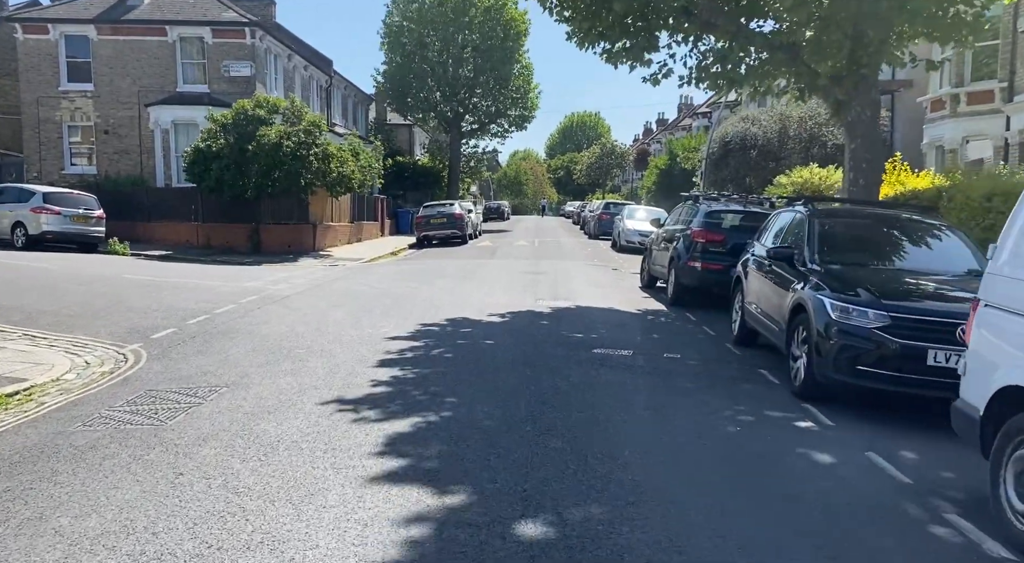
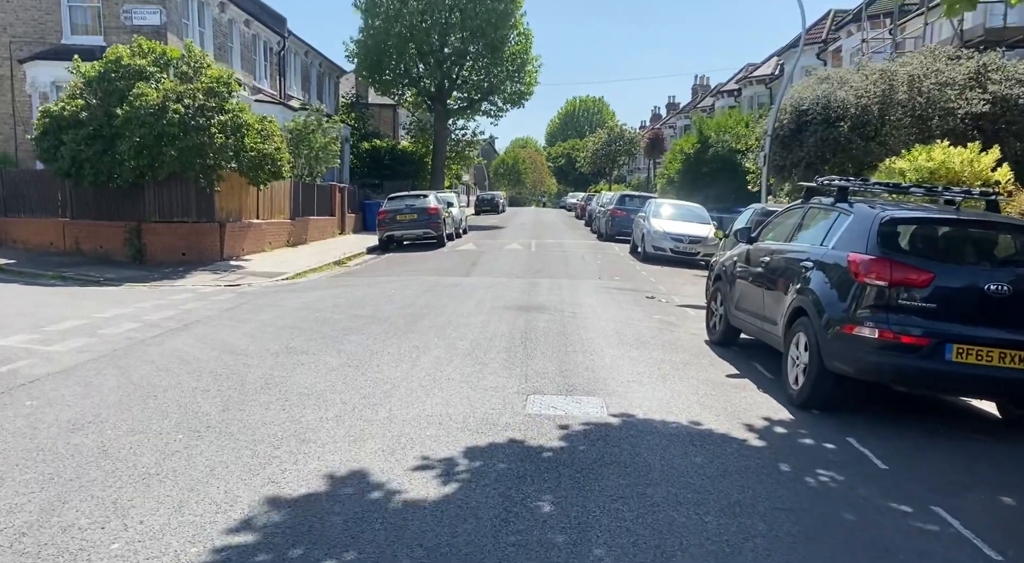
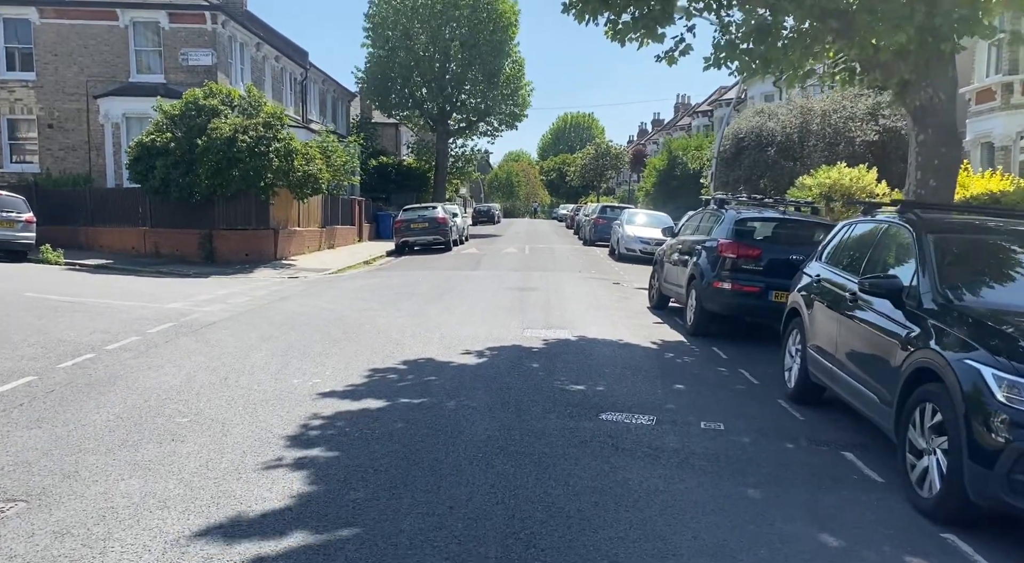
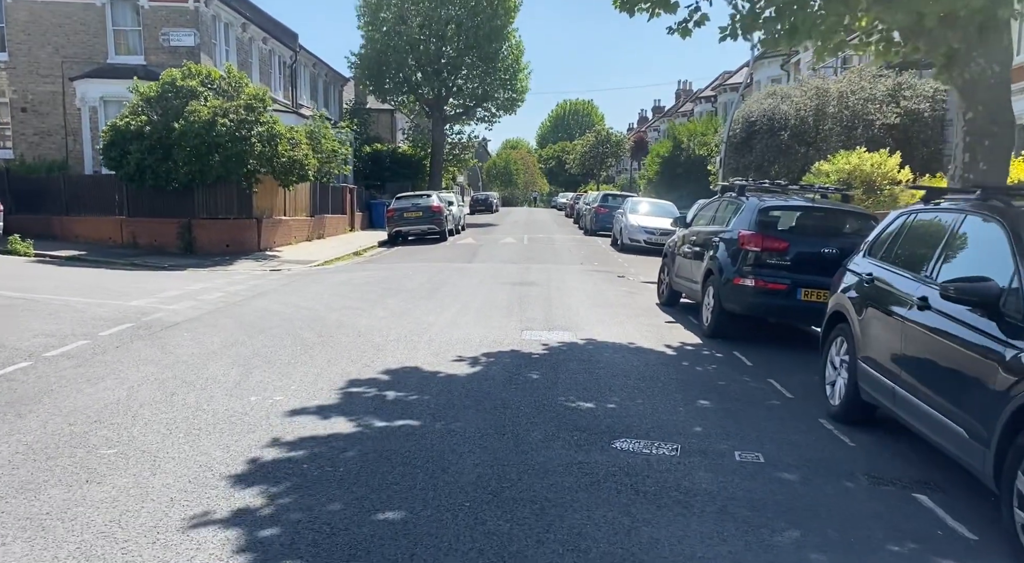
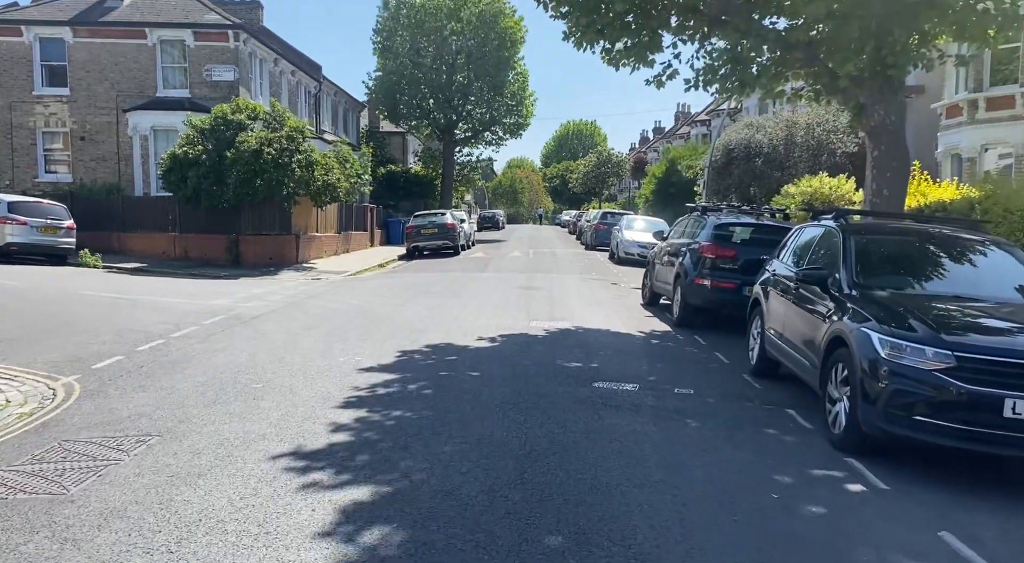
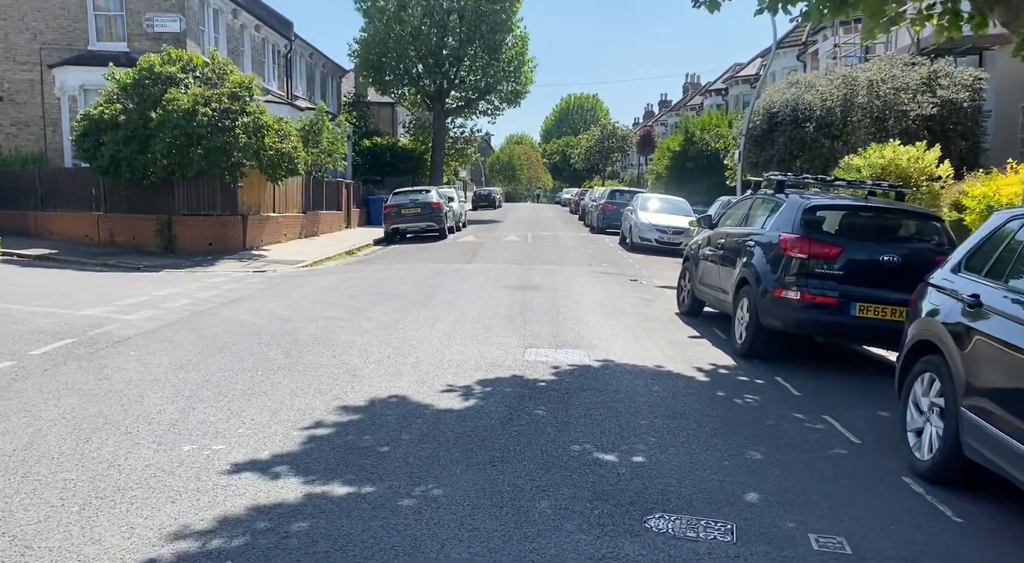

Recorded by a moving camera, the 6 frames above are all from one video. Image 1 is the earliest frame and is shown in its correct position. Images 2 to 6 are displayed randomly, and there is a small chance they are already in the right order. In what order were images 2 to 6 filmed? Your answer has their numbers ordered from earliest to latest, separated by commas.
5, 3, 4, 6, 2
